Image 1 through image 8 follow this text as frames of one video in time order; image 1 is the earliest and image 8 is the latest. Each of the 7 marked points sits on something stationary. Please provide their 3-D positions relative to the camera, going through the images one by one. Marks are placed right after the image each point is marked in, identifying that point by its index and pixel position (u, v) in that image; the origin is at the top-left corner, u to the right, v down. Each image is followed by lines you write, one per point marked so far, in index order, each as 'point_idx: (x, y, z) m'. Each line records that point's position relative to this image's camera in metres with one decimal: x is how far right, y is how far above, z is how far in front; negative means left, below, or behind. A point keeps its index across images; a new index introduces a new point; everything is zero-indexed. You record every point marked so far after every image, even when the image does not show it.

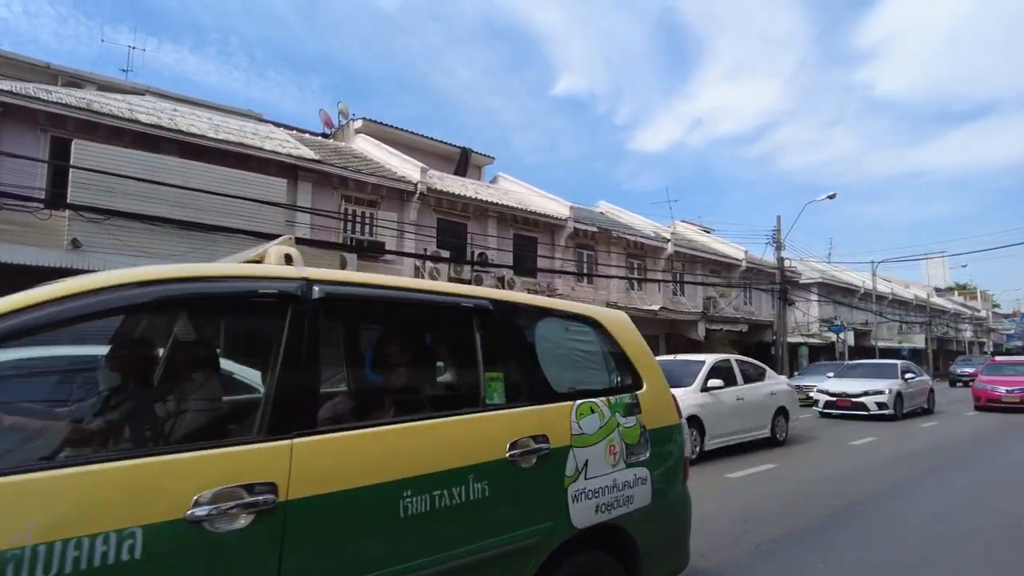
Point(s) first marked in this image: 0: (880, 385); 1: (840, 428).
0: (+8.0, -2.1, +14.3) m
1: (+6.4, -2.8, +13.0) m
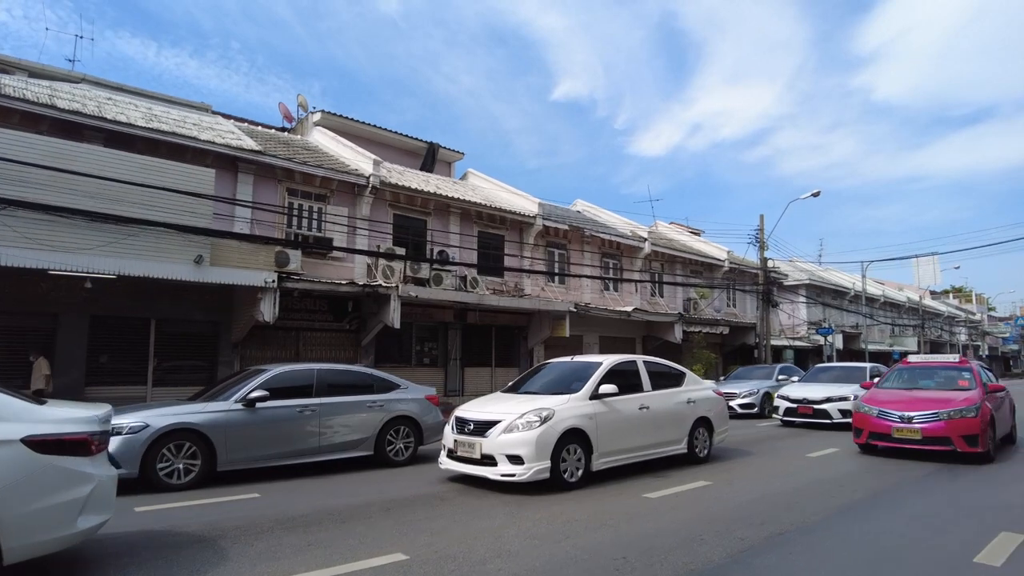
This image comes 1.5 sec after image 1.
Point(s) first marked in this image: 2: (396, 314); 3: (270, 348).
0: (+6.9, -2.1, +13.3) m
1: (+5.2, -2.8, +11.9) m
2: (-3.1, -0.8, +17.0) m
3: (-6.2, -1.5, +16.6) m
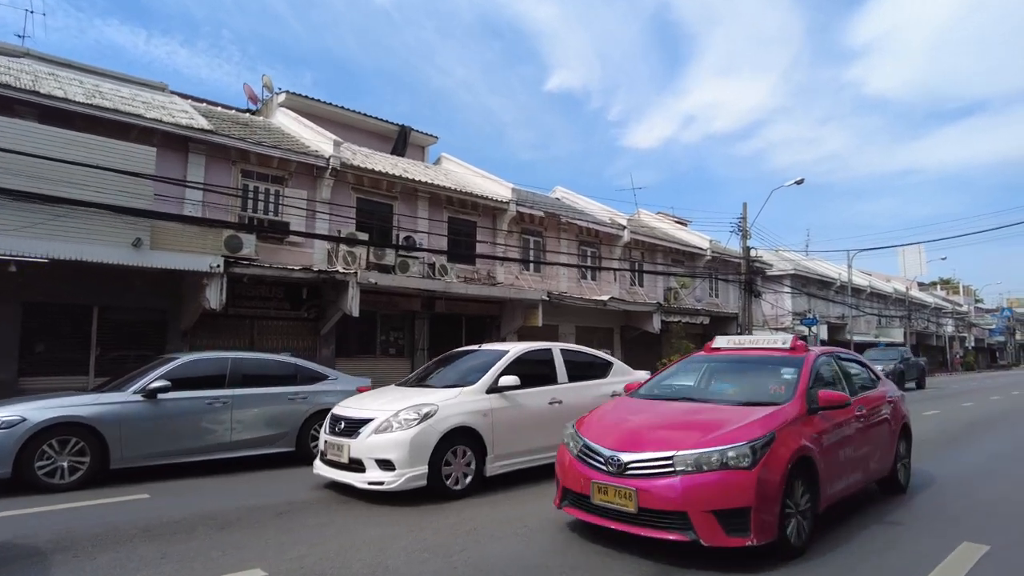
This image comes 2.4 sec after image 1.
0: (+6.0, -1.8, +12.6) m
1: (+4.4, -2.5, +11.3) m
2: (-4.0, -0.4, +16.3) m
3: (-7.0, -1.2, +15.9) m
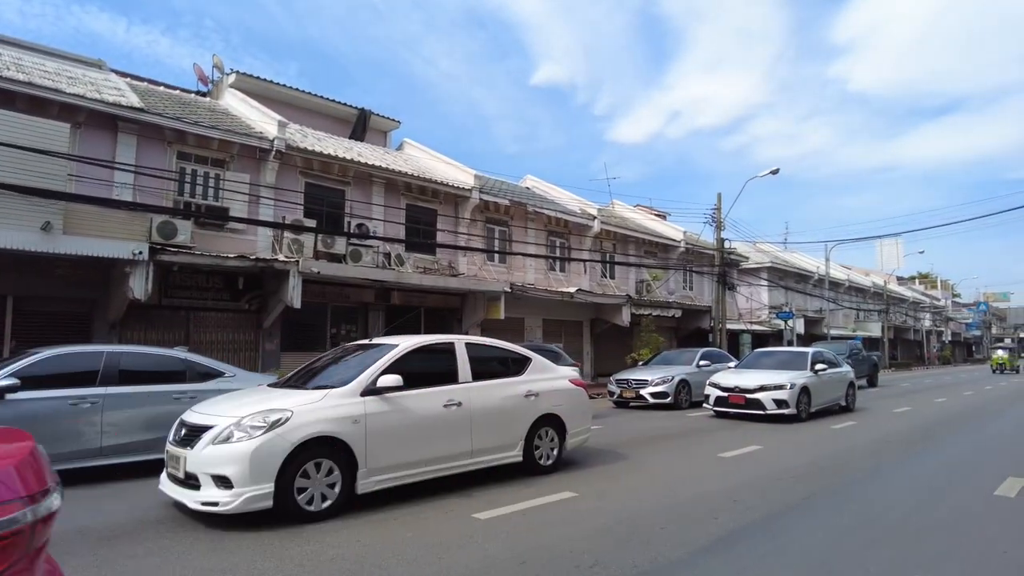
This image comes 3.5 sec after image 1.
0: (+5.0, -1.6, +11.9) m
1: (+3.4, -2.4, +10.5) m
2: (-5.1, -0.2, +15.3) m
3: (-8.1, -0.9, +14.8) m
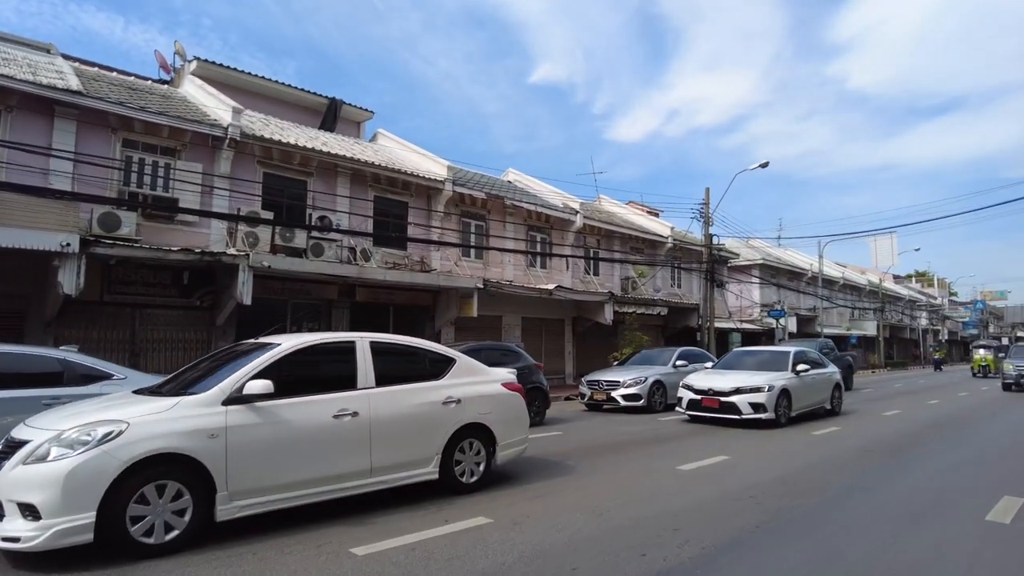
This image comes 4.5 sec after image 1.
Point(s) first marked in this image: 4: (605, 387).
0: (+4.3, -1.5, +11.0) m
1: (+2.7, -2.3, +9.6) m
2: (-5.8, -0.1, +14.3) m
3: (-8.9, -0.9, +13.9) m
4: (+1.9, -2.0, +13.4) m
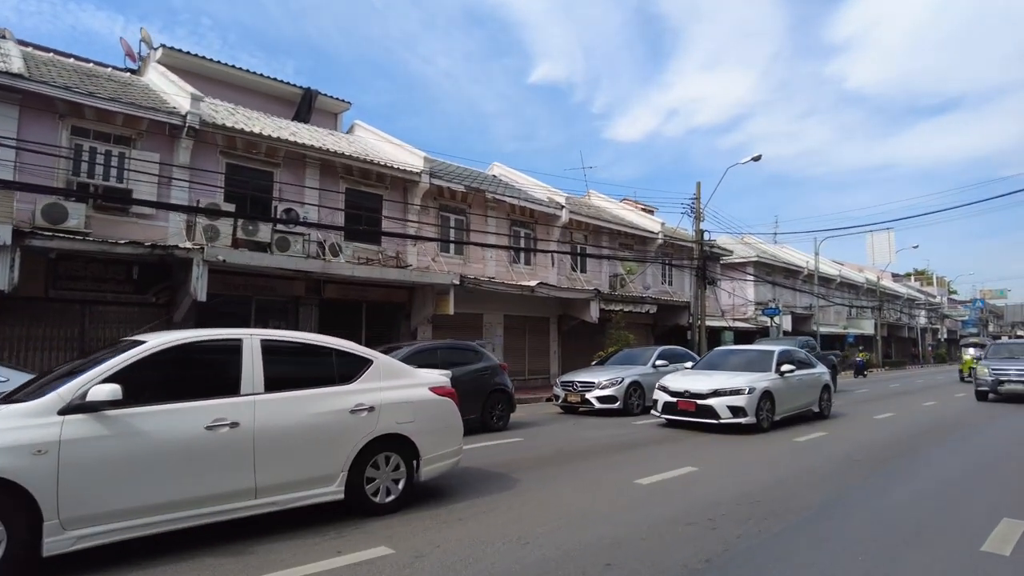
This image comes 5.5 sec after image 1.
0: (+3.7, -1.4, +10.2) m
1: (+2.1, -2.2, +8.9) m
2: (-6.4, 0.0, +13.6) m
3: (-9.5, -0.8, +13.1) m
4: (+1.3, -1.9, +12.6) m
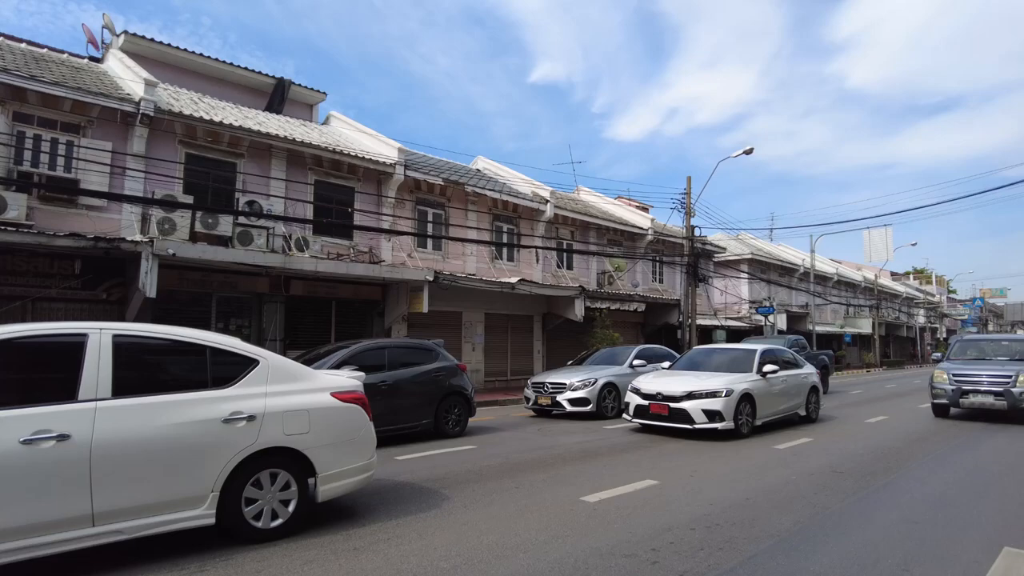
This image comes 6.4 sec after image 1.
0: (+3.1, -1.3, +9.4) m
1: (+1.5, -2.1, +8.1) m
2: (-7.0, +0.1, +12.8) m
3: (-10.1, -0.7, +12.3) m
4: (+0.7, -1.9, +11.8) m
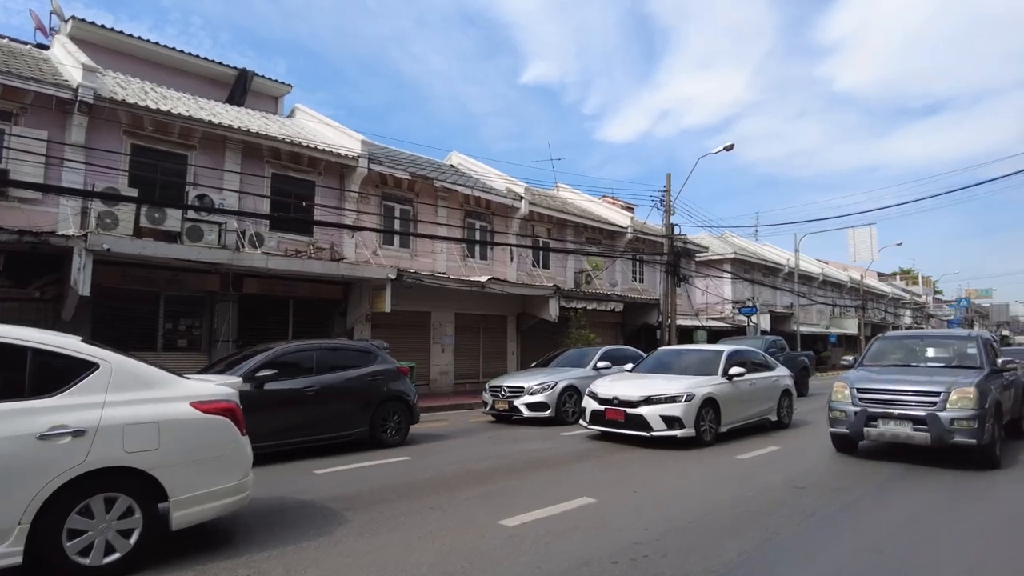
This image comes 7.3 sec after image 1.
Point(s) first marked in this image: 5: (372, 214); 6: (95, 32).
0: (+2.3, -1.3, +8.7) m
1: (+0.8, -2.0, +7.4) m
2: (-7.8, +0.1, +12.0) m
3: (-10.8, -0.6, +11.5) m
4: (-0.1, -1.8, +11.1) m
5: (-4.0, +2.1, +18.5) m
6: (-10.9, +6.7, +17.1) m
